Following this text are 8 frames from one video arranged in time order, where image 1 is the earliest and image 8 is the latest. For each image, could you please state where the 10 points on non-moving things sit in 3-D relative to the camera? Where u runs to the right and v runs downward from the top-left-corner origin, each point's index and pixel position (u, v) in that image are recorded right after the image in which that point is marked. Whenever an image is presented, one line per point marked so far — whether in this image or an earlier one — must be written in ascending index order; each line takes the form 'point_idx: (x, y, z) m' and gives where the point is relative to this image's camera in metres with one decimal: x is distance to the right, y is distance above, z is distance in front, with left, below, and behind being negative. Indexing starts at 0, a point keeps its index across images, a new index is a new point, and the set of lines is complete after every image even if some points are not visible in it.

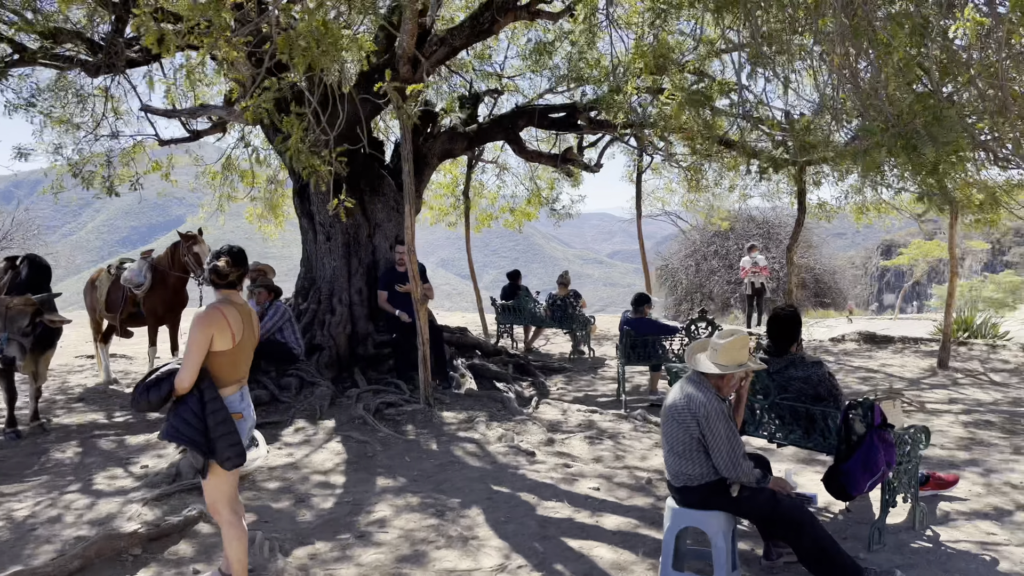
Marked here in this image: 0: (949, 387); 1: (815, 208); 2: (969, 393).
0: (+3.9, -0.9, +7.2) m
1: (+4.0, +1.1, +10.8) m
2: (+3.9, -0.9, +7.0) m
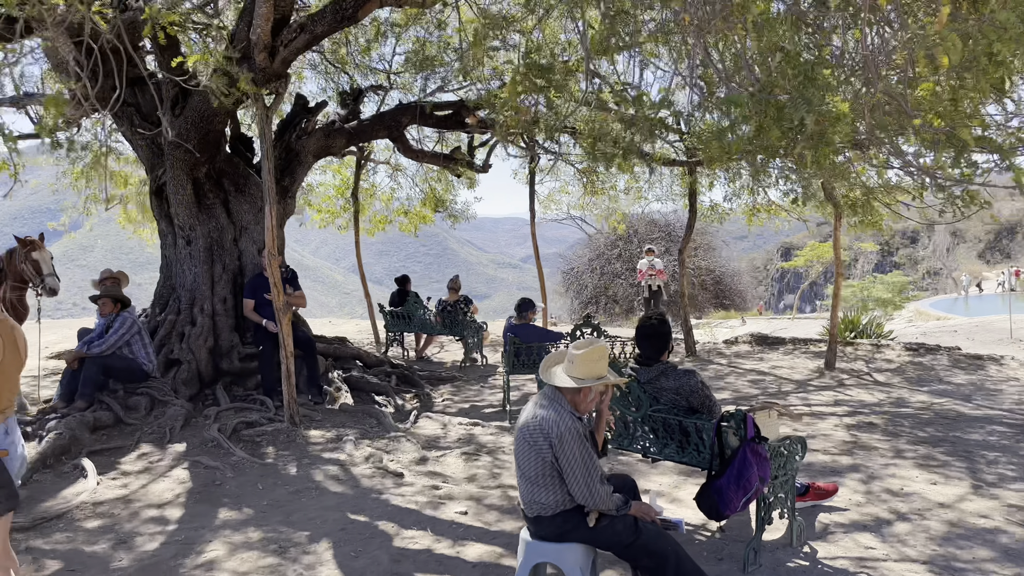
0: (+2.9, -0.9, +7.2) m
1: (+2.6, +1.0, +10.8) m
2: (+2.9, -0.9, +6.9) m
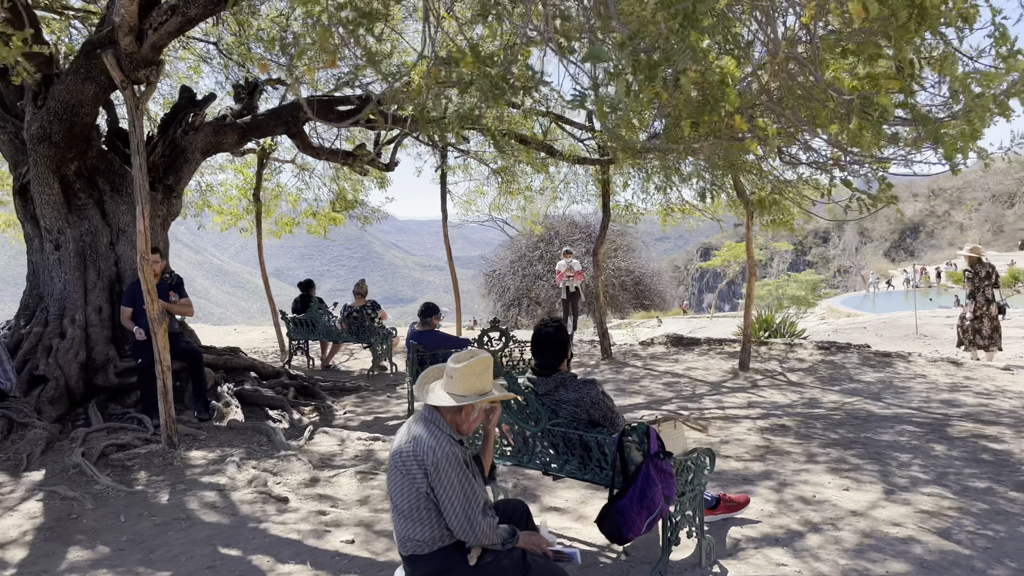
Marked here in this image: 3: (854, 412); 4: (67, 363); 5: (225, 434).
0: (+2.1, -0.9, +7.1) m
1: (+1.5, +1.0, +10.7) m
2: (+2.2, -0.9, +6.8) m
3: (+2.6, -0.9, +6.1) m
4: (-3.2, -0.5, +5.7) m
5: (-2.0, -1.0, +5.6) m
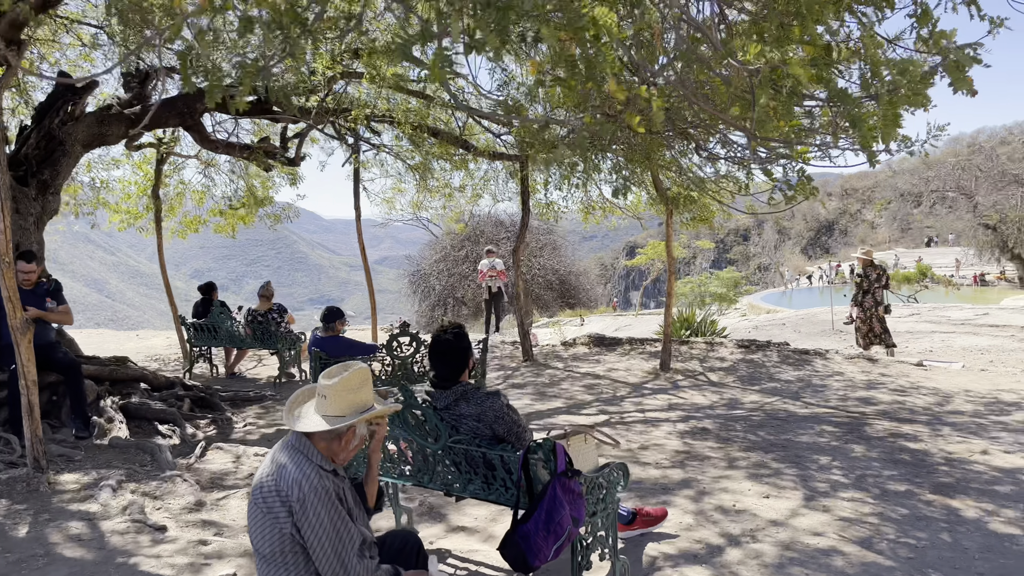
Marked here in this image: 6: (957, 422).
0: (+1.4, -0.9, +6.9) m
1: (+0.4, +1.0, +10.4) m
2: (+1.5, -0.9, +6.7) m
3: (+2.0, -0.9, +6.0) m
4: (-3.8, -0.6, +5.1) m
5: (-2.5, -1.0, +5.1) m
6: (+3.1, -0.9, +5.7) m
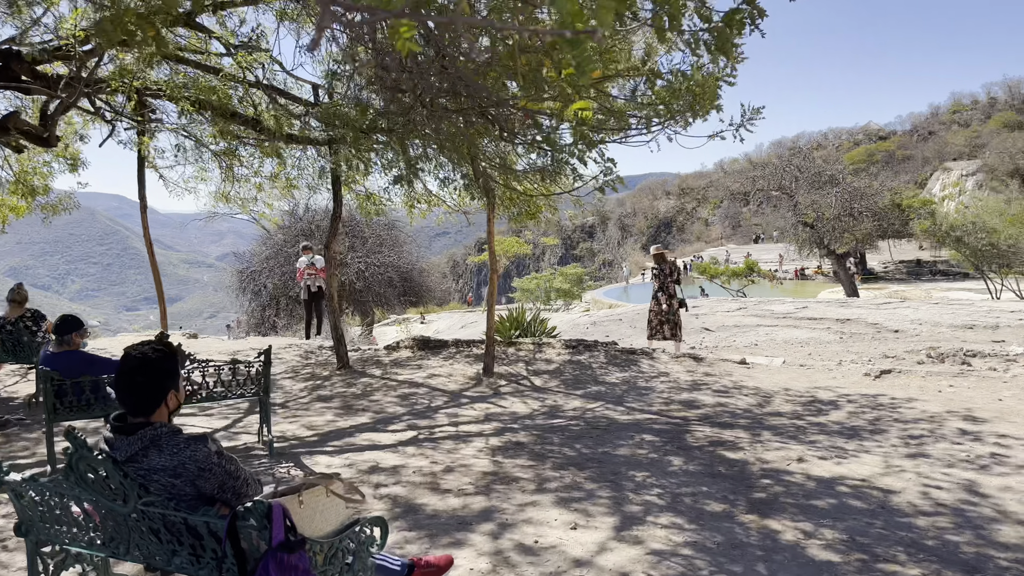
0: (-0.2, -0.9, +6.4) m
1: (-1.8, +1.0, +9.6) m
2: (0.0, -0.9, +6.2) m
3: (+0.6, -0.9, +5.6) m
4: (-4.9, -0.6, +3.7) m
5: (-3.7, -1.1, +3.8) m
6: (+1.8, -0.9, +5.5) m
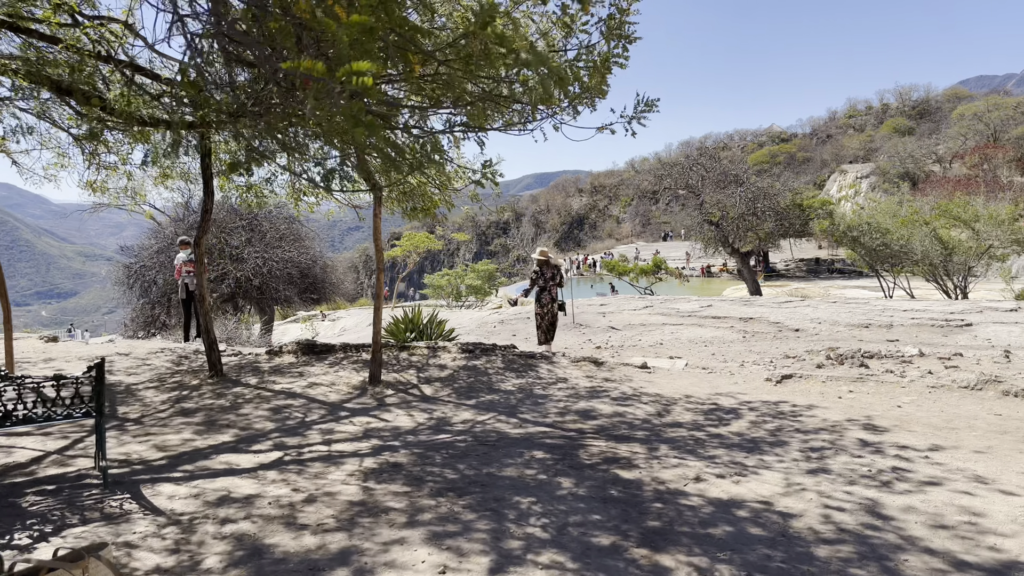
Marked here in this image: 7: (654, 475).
0: (-1.0, -0.9, +5.9) m
1: (-2.9, +1.0, +8.9) m
2: (-0.8, -0.9, +5.7) m
3: (-0.2, -1.0, +5.2) m
4: (-5.4, -0.6, +2.7) m
5: (-4.2, -1.1, +2.9) m
6: (+1.0, -1.0, +5.1) m
7: (+0.8, -1.0, +4.3) m
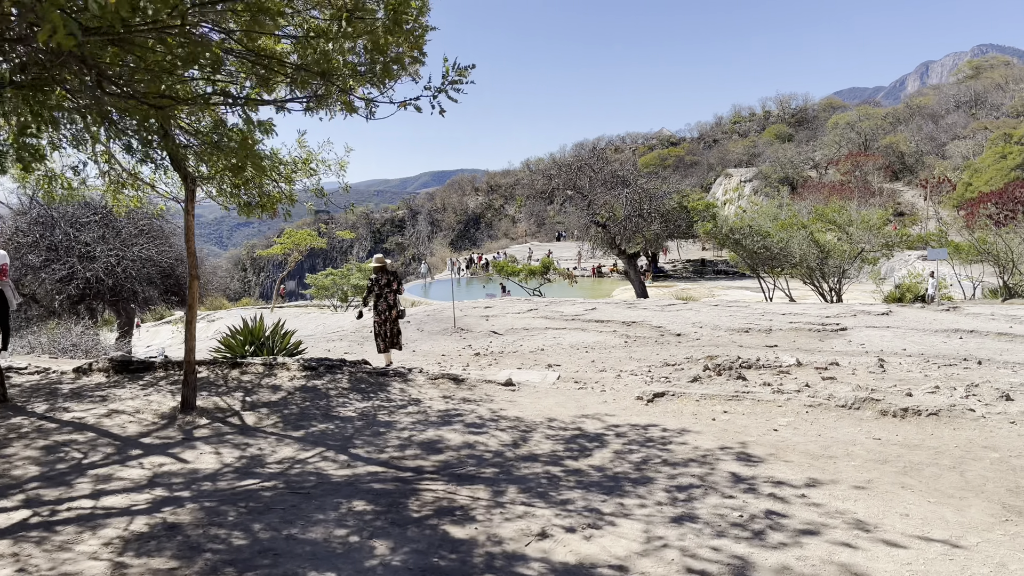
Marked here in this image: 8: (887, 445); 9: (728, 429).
0: (-2.0, -1.0, +4.9) m
1: (-4.3, +1.0, +7.7) m
2: (-1.9, -1.0, +4.7) m
3: (-1.1, -1.0, +4.3) m
4: (-6.0, -0.7, +1.2) m
5: (-4.9, -1.2, +1.6) m
6: (+0.1, -1.0, +4.4) m
7: (-0.1, -1.1, +3.6) m
8: (+2.3, -1.0, +4.9) m
9: (+1.4, -0.9, +5.4) m
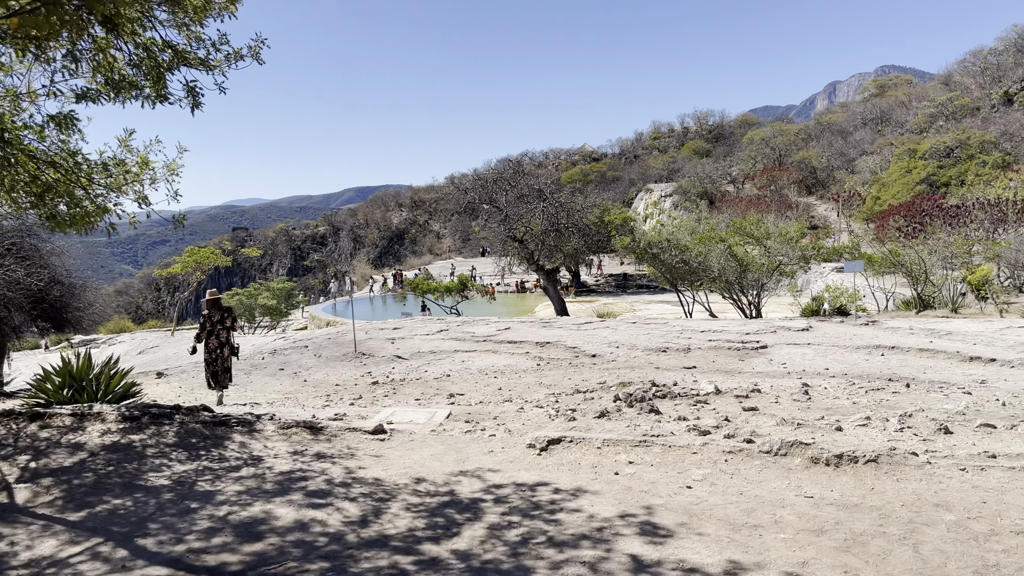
0: (-2.8, -1.2, +3.6) m
1: (-5.3, +0.7, +6.2) m
2: (-2.6, -1.2, +3.4) m
3: (-1.8, -1.2, +3.1) m
4: (-6.4, -0.9, -0.5) m
5: (-5.3, -1.3, 0.0) m
6: (-0.6, -1.2, +3.3) m
7: (-0.7, -1.2, +2.5) m
8: (+1.5, -1.1, +4.0) m
9: (+0.7, -1.1, +4.4) m
